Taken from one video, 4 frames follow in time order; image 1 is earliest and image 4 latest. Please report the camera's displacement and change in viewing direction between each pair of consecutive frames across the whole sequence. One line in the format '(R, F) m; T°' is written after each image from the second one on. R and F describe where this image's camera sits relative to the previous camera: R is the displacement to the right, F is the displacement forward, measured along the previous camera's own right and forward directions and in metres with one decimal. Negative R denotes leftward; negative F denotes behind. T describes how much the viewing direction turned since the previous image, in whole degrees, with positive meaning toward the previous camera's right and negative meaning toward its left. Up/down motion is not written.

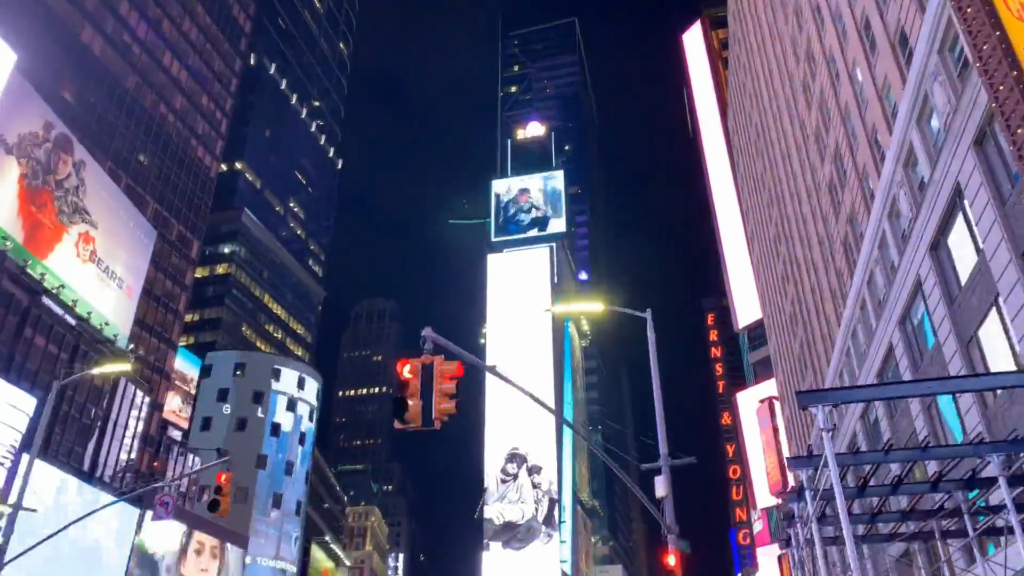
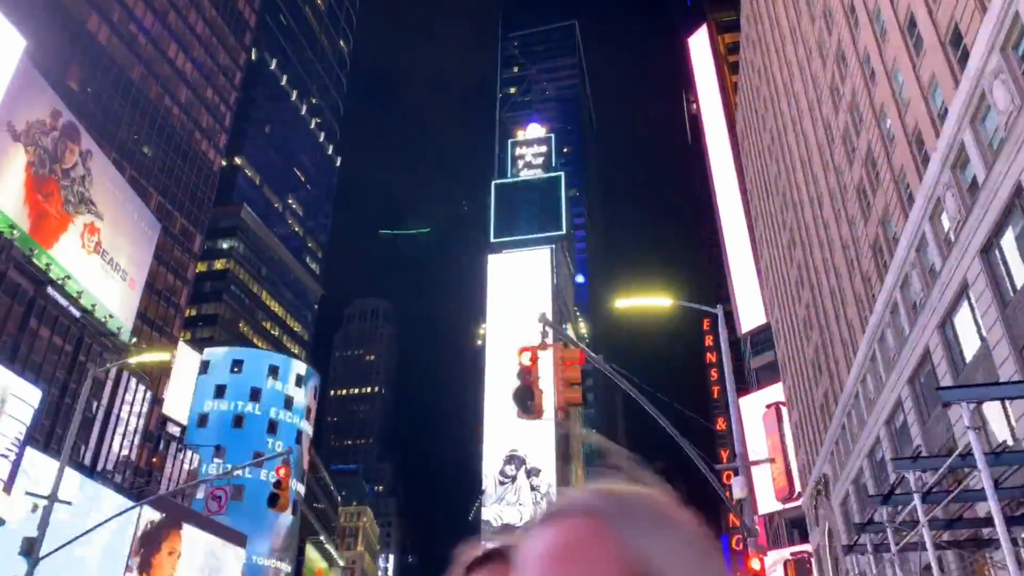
(-1.5, +0.6) m; +1°
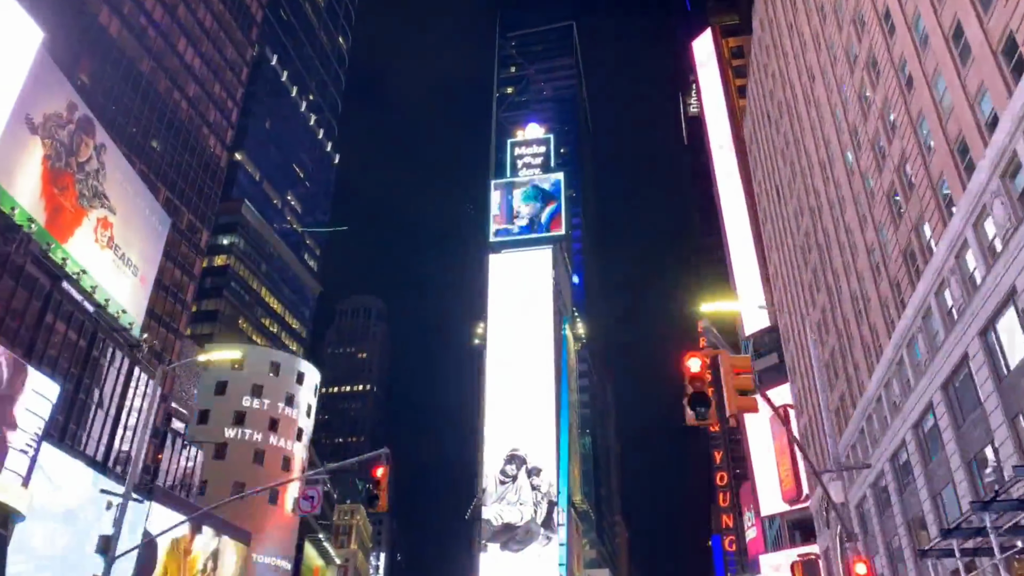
(-2.0, 0.0) m; +1°
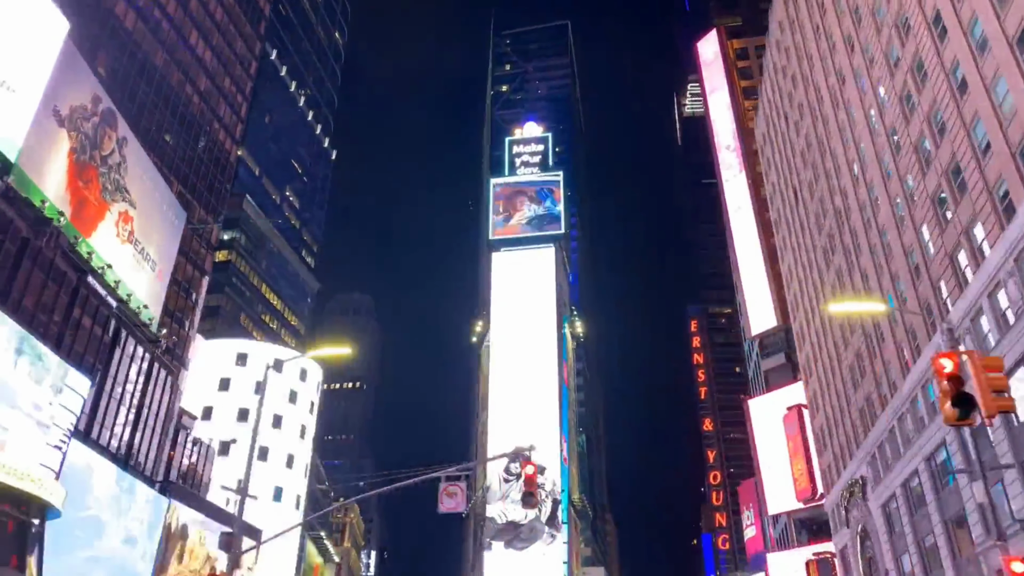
(-3.0, 0.0) m; +1°
